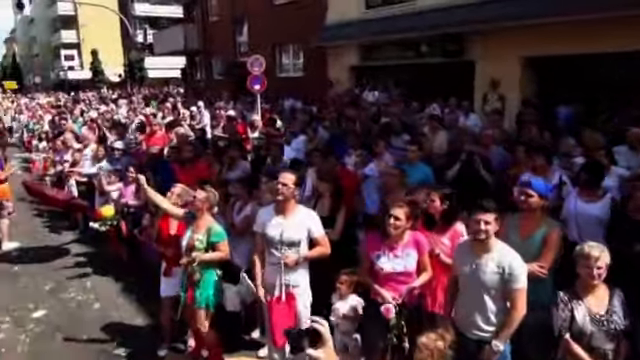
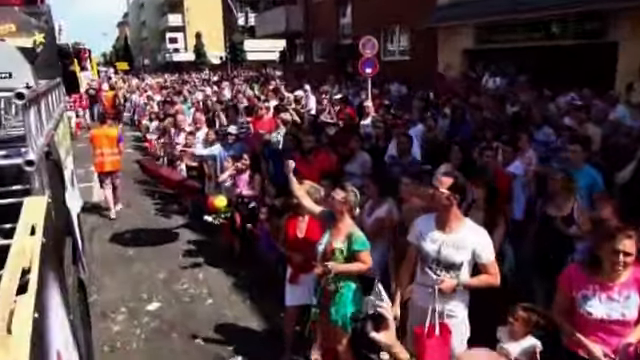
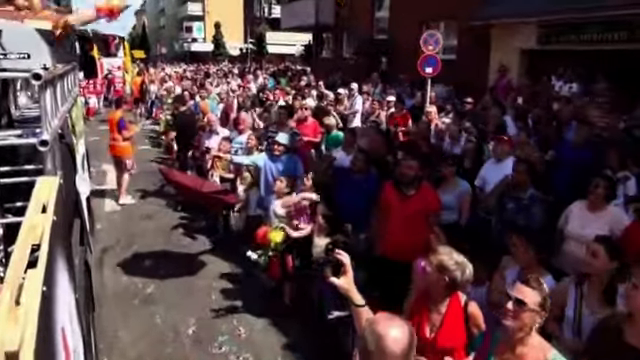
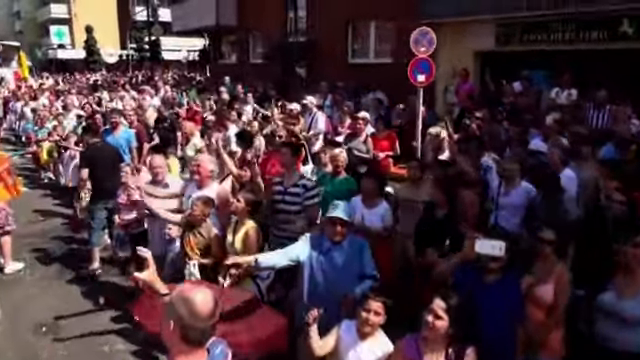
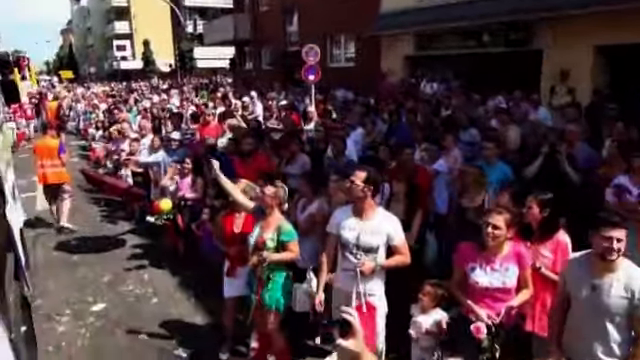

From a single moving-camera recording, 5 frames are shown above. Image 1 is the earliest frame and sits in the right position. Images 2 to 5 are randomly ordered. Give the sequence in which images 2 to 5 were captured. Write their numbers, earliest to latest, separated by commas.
5, 2, 3, 4
